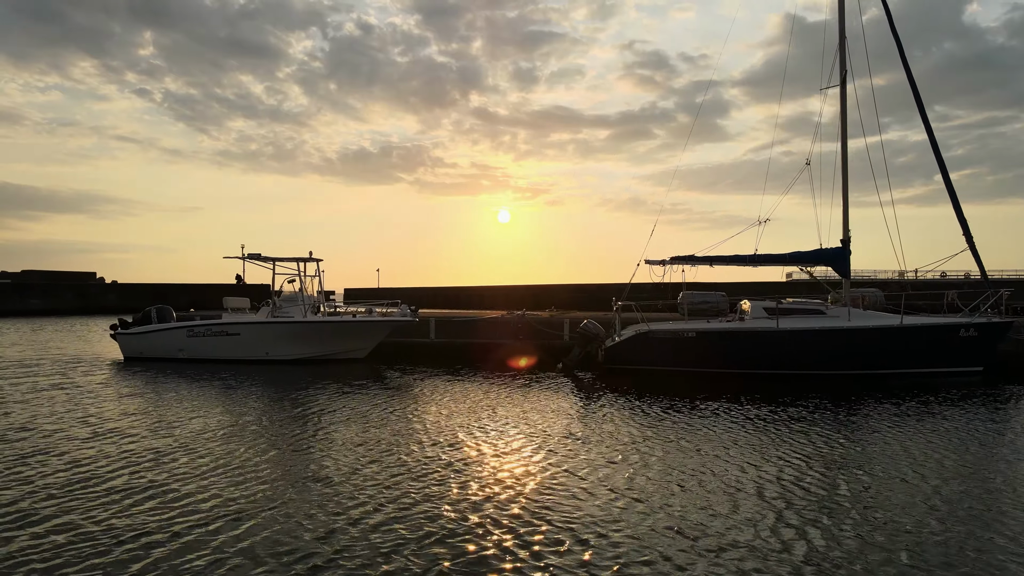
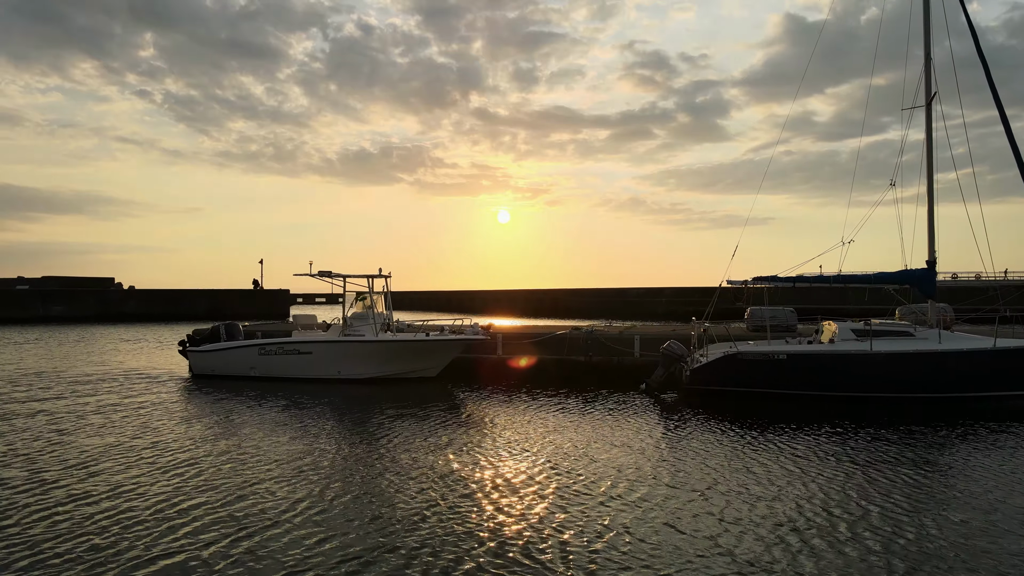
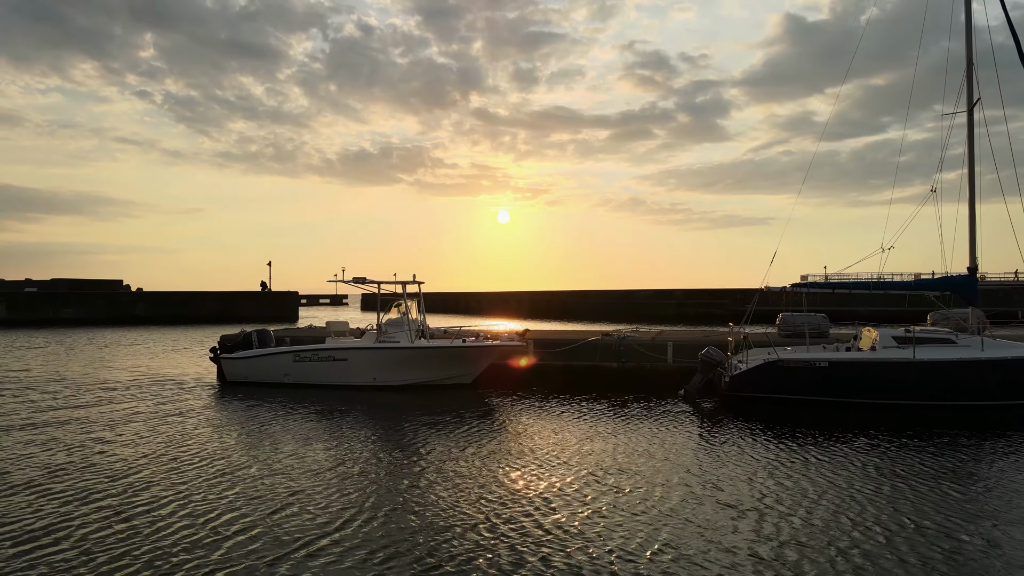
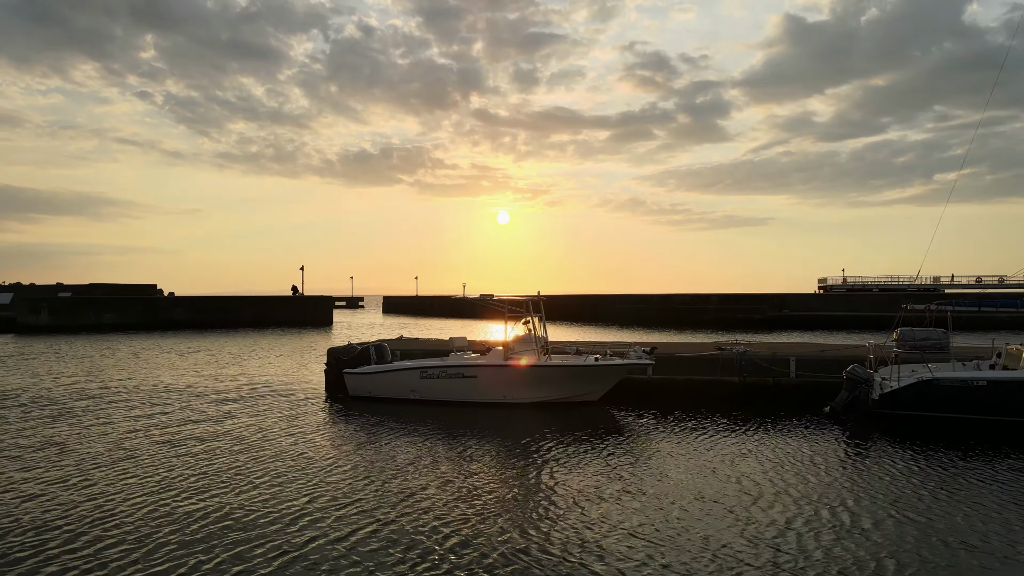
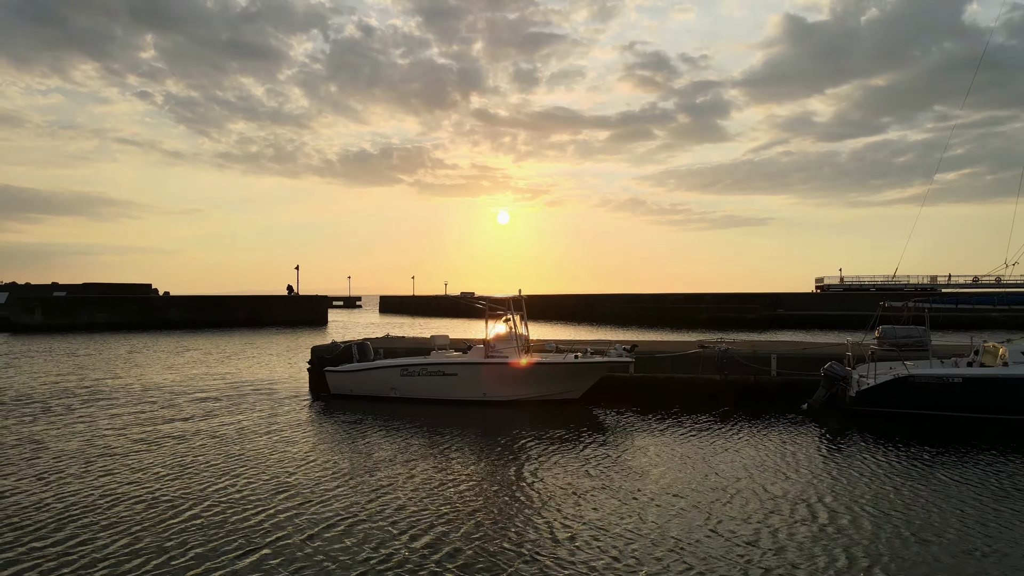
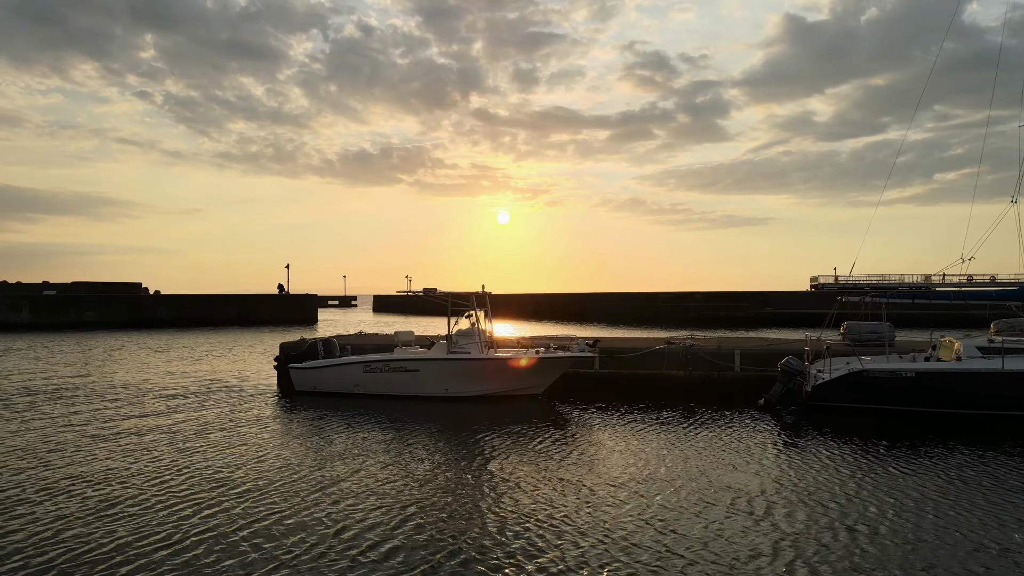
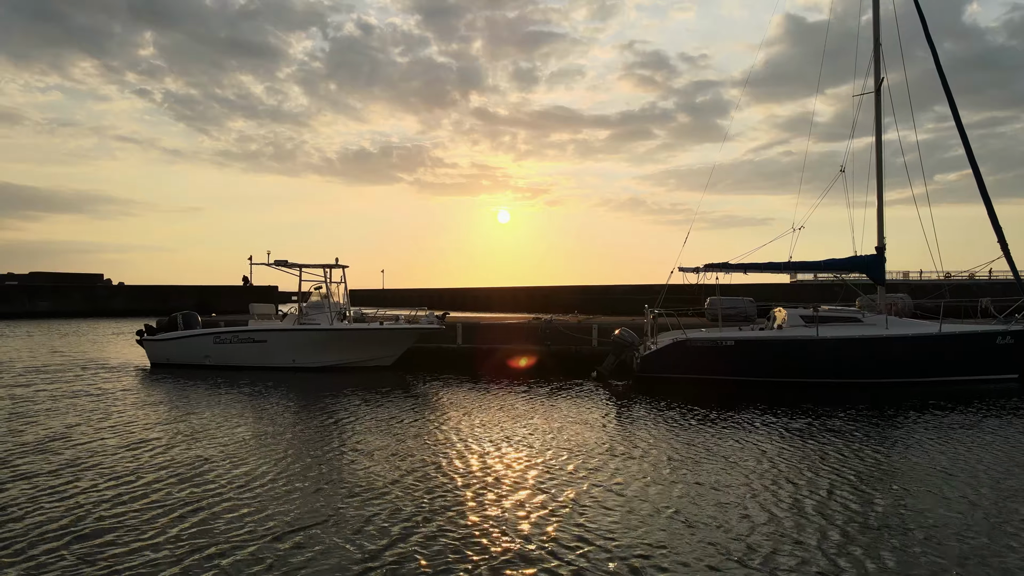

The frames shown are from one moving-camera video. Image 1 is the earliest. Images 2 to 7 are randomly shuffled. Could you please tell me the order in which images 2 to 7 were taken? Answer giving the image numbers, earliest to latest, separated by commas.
7, 2, 3, 6, 5, 4
